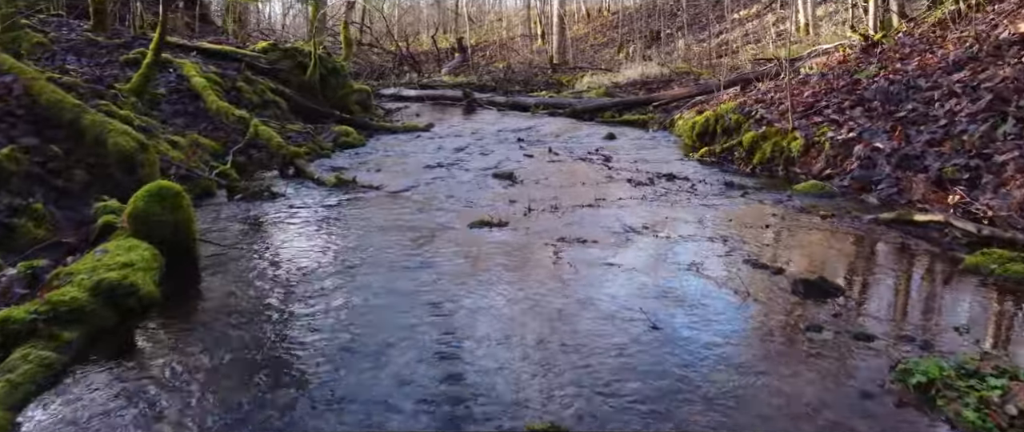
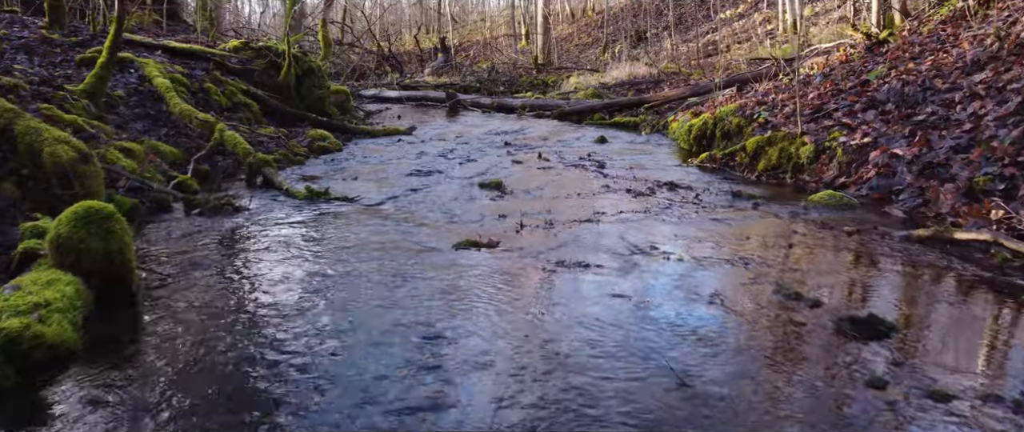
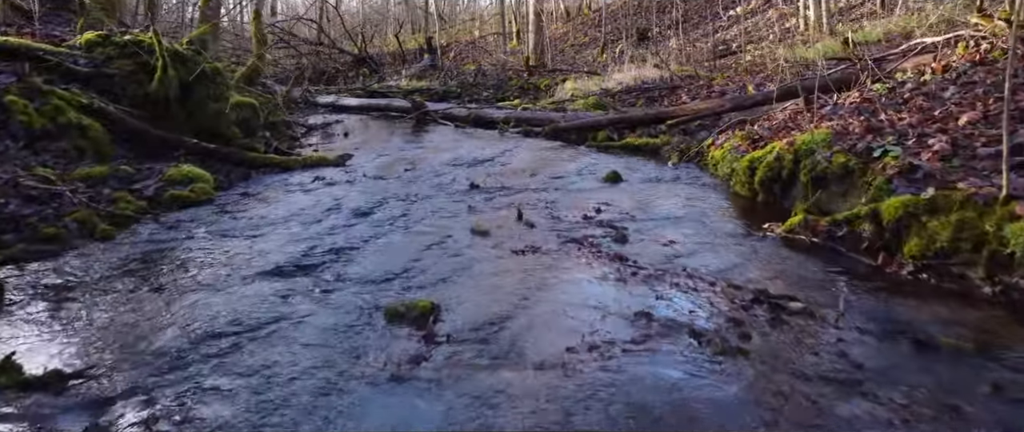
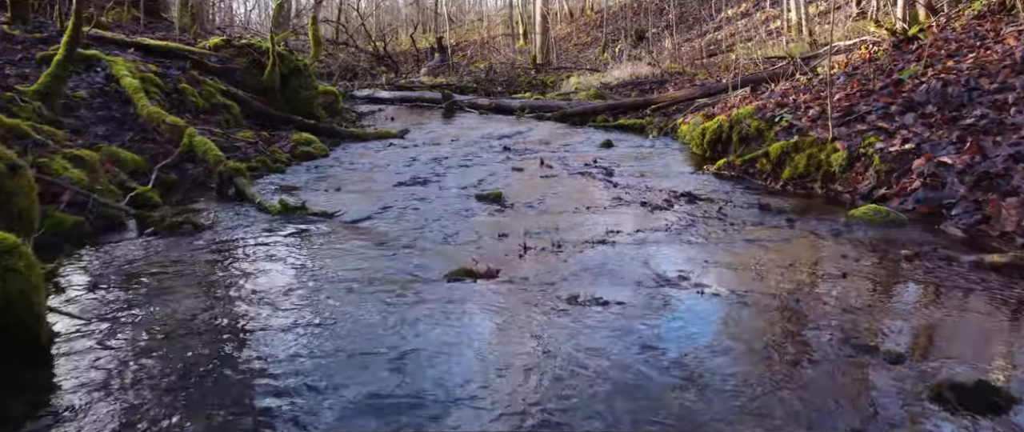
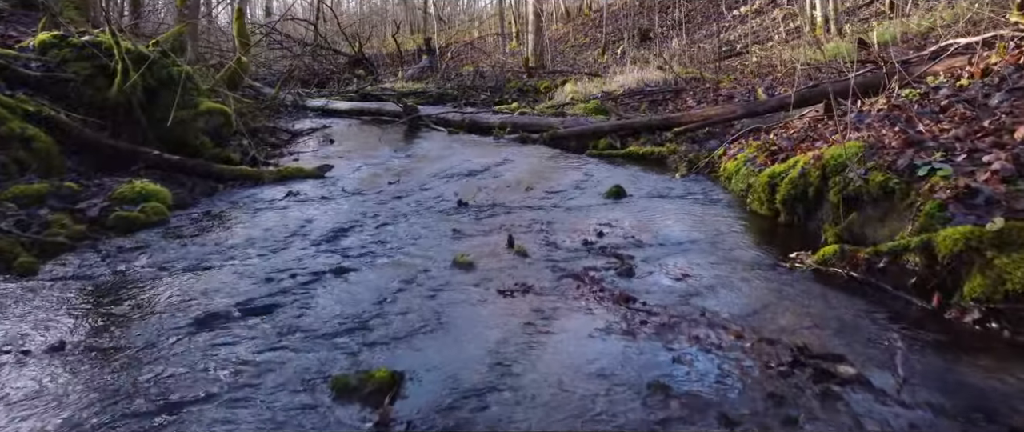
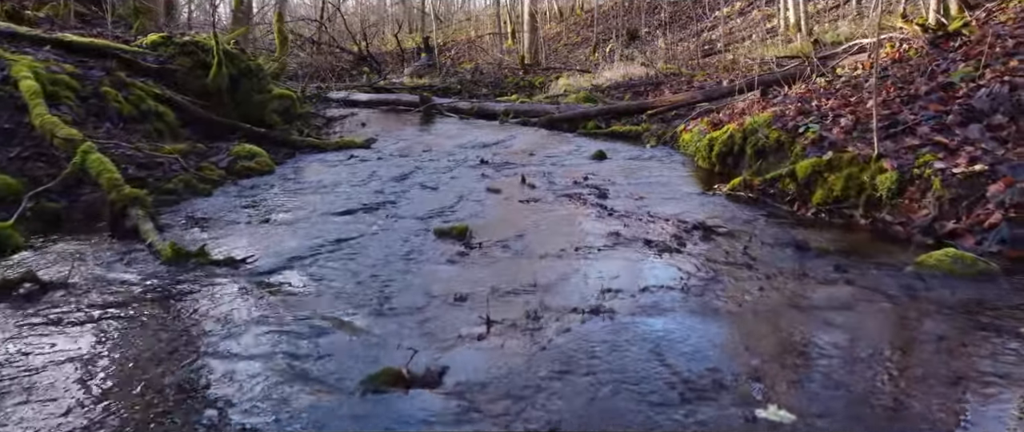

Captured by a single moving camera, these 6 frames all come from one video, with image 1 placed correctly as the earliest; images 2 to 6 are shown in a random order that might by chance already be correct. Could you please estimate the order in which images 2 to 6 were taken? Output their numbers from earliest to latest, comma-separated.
2, 4, 6, 3, 5
